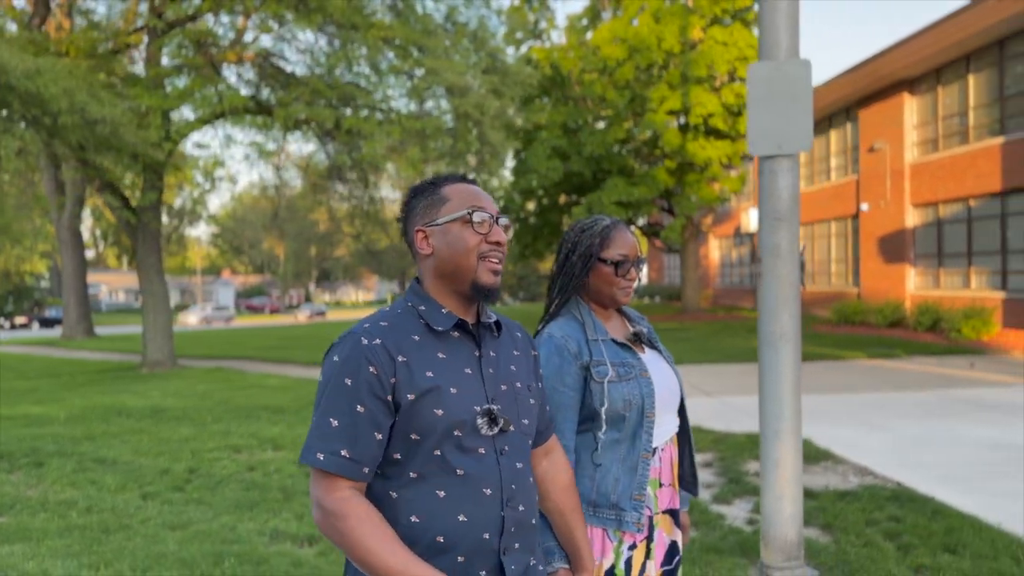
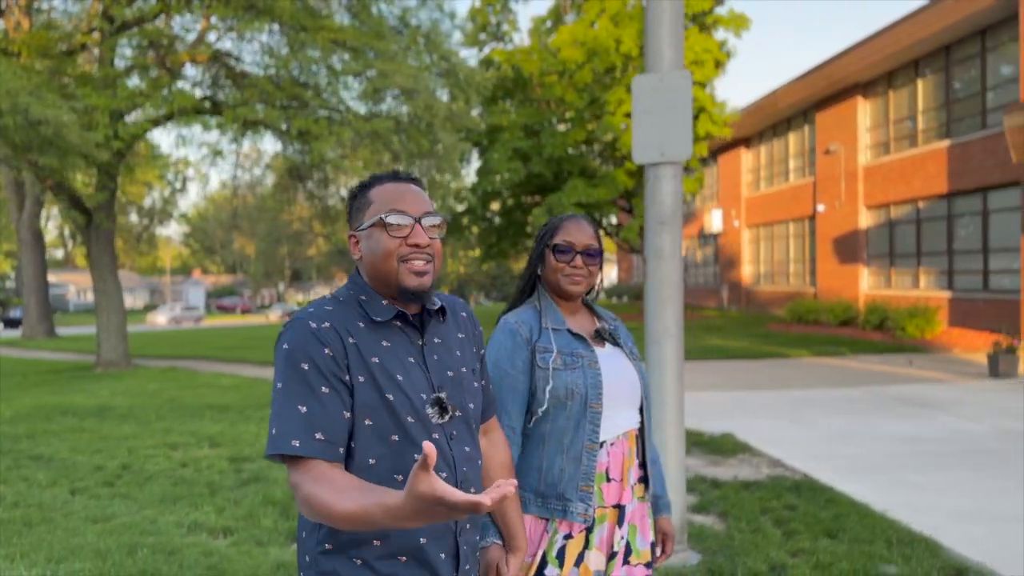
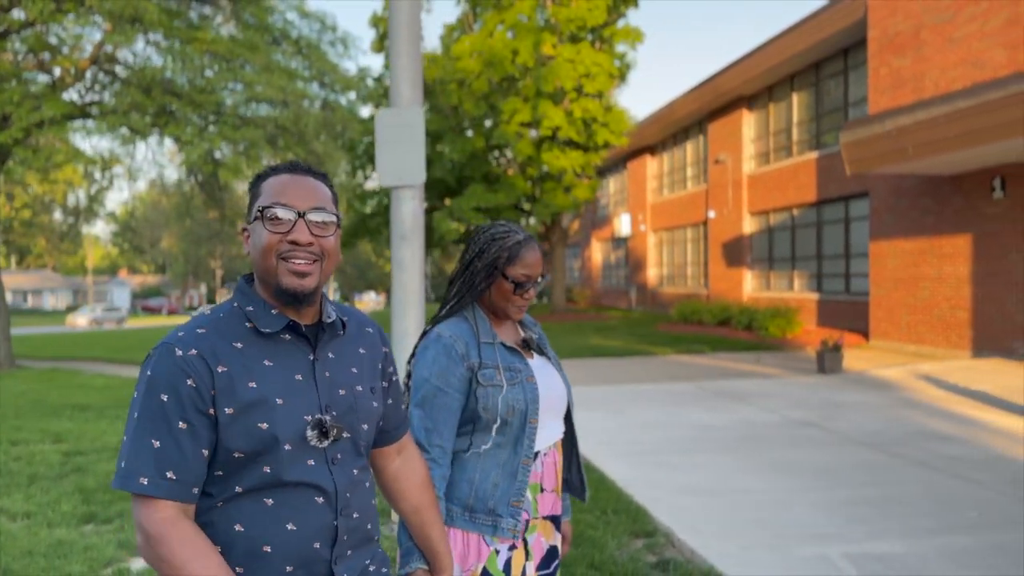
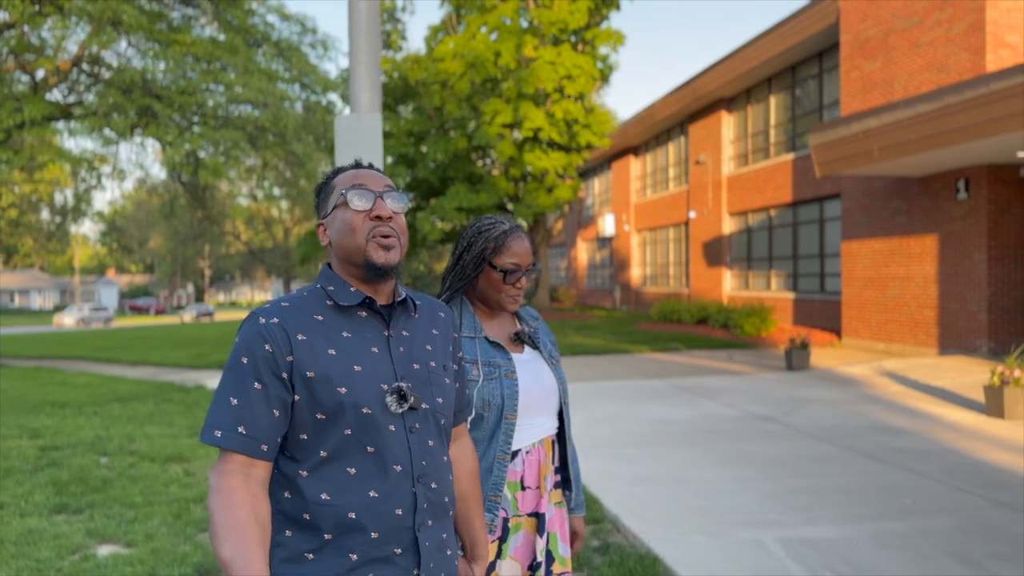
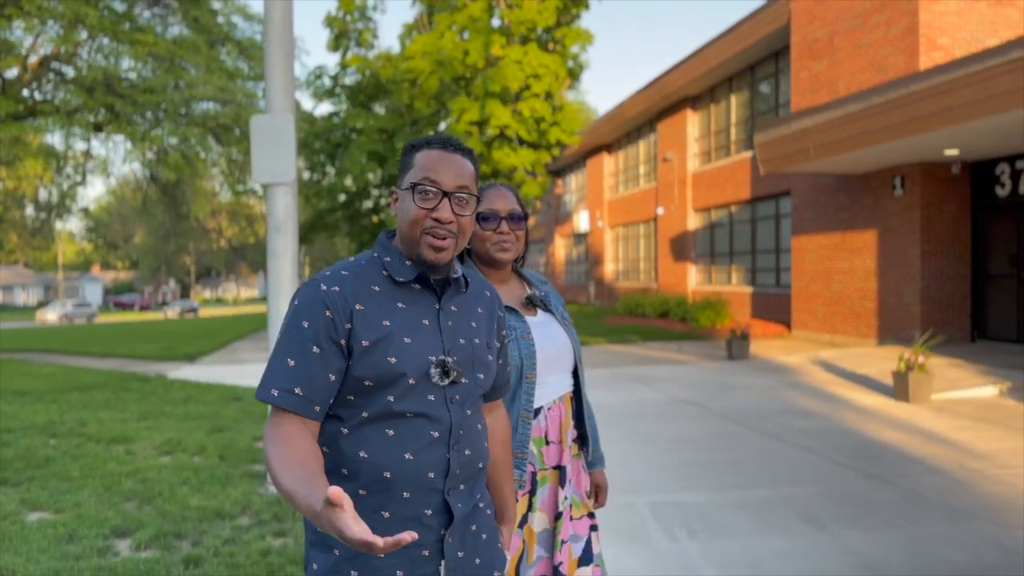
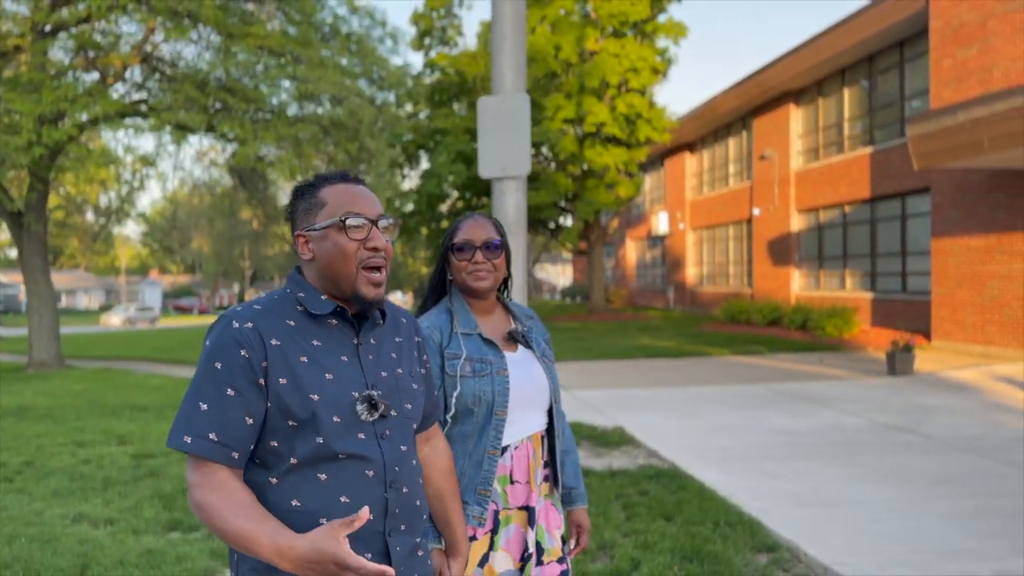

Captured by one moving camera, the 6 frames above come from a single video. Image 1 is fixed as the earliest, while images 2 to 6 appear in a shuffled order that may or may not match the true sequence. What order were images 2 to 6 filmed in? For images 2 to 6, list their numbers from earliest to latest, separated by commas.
2, 6, 3, 4, 5
